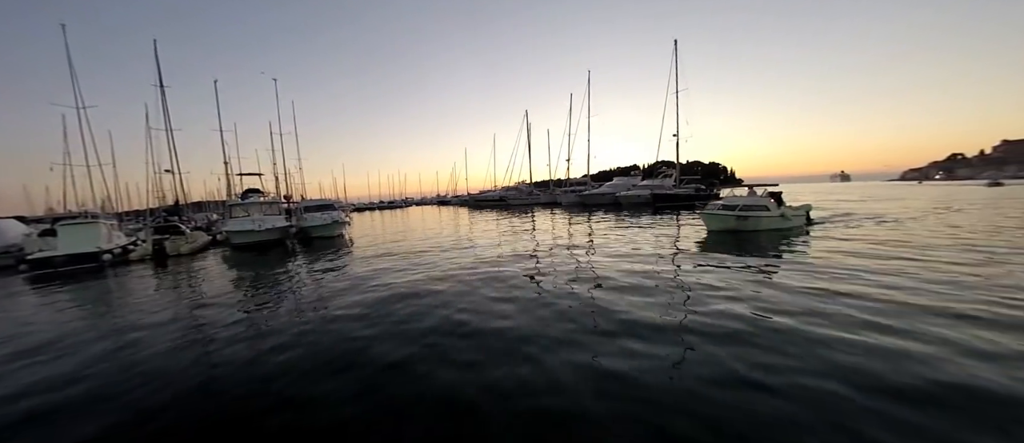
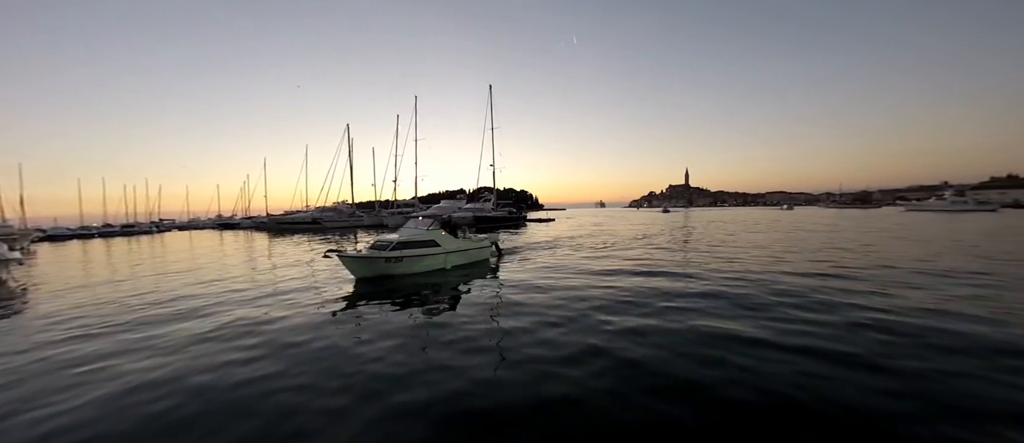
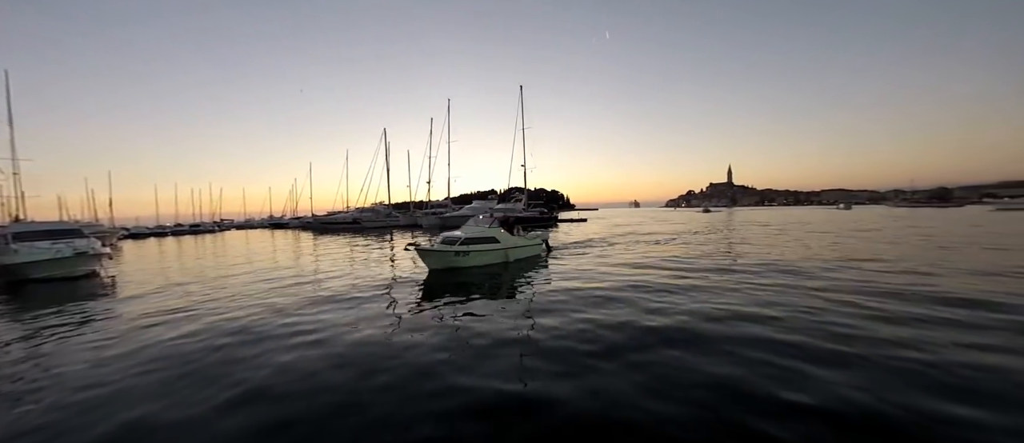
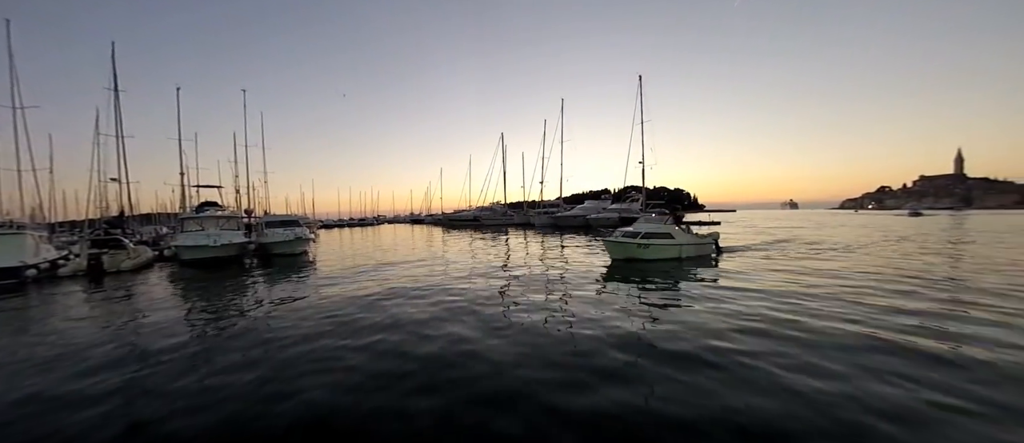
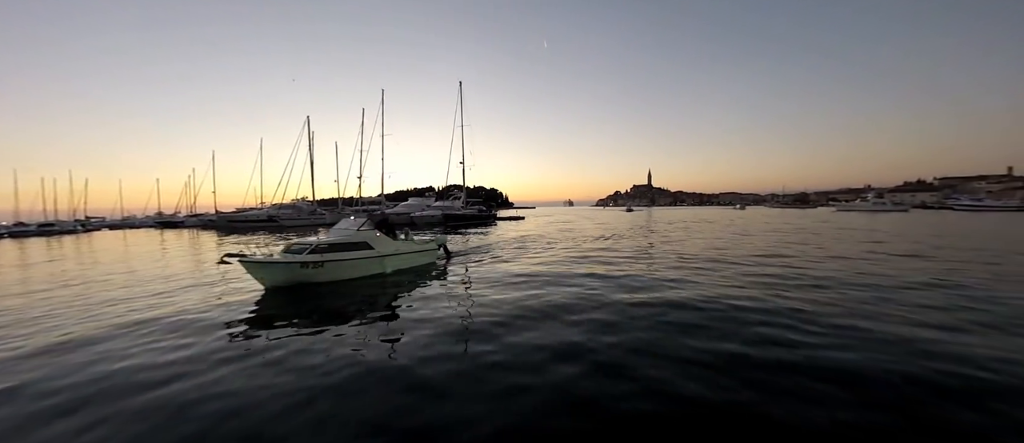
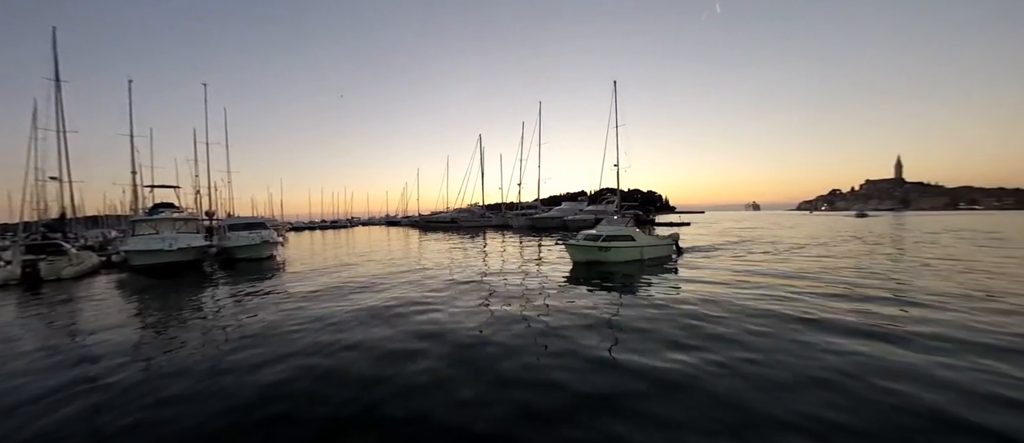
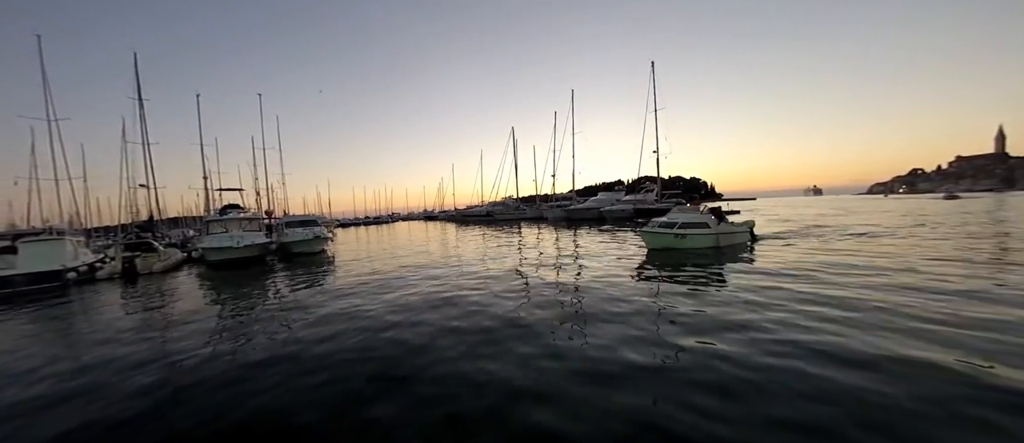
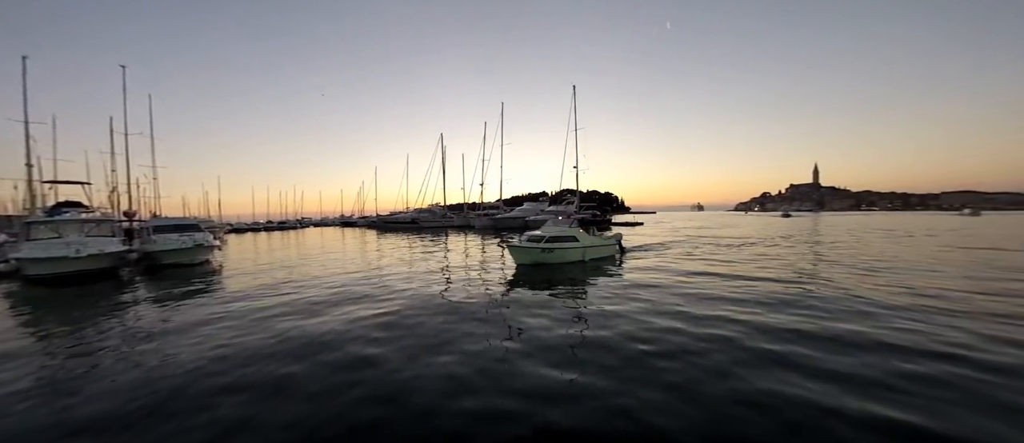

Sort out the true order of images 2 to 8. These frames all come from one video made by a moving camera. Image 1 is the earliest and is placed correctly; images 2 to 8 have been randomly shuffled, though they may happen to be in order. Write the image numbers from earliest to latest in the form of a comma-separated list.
7, 4, 6, 8, 3, 2, 5
